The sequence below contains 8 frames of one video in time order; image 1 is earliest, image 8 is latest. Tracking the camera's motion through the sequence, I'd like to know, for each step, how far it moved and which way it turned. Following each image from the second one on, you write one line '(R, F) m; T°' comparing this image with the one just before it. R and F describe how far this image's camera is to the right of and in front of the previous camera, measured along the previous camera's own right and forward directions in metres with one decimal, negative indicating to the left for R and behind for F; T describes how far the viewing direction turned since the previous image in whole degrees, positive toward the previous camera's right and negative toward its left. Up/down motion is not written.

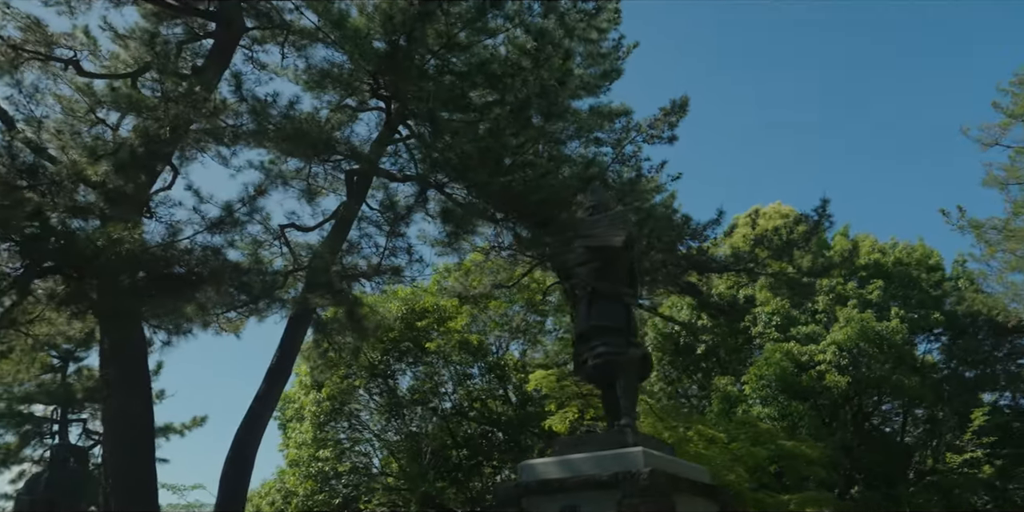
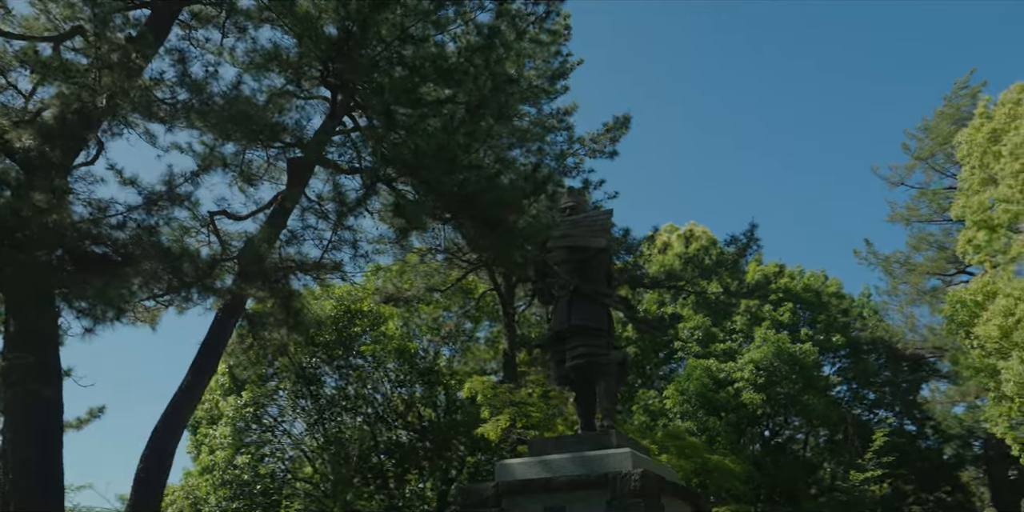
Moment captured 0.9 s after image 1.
(-0.4, +0.1) m; +7°
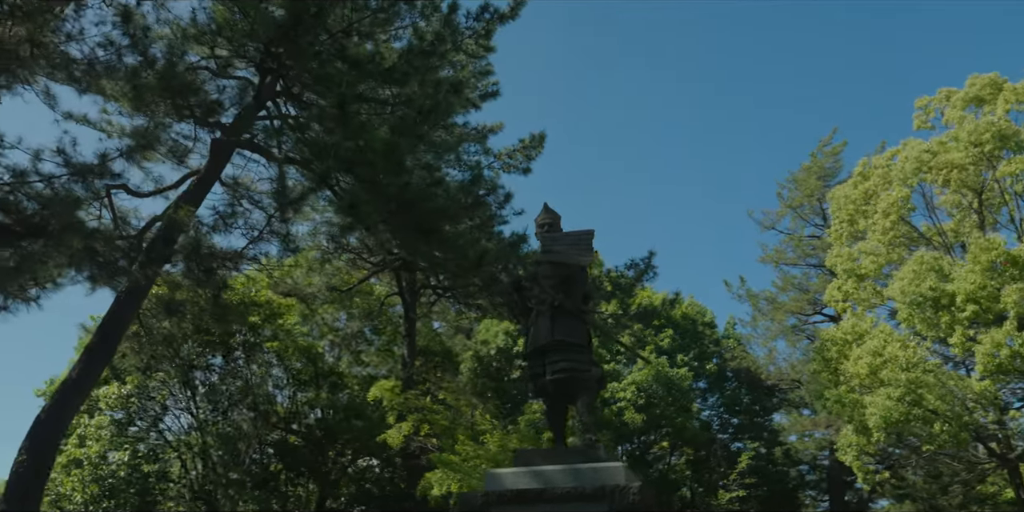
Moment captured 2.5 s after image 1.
(-0.7, 0.0) m; +11°
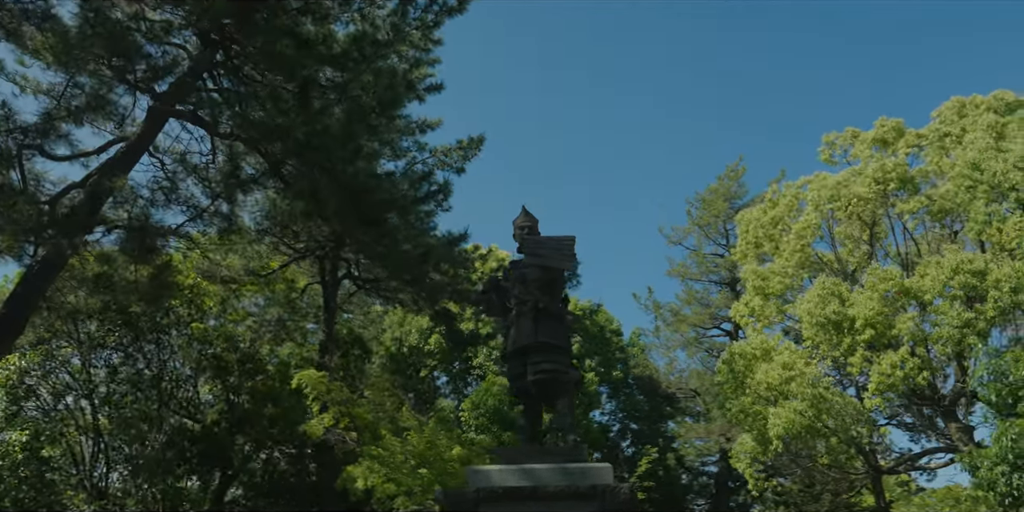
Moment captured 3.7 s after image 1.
(-0.6, 0.0) m; +8°
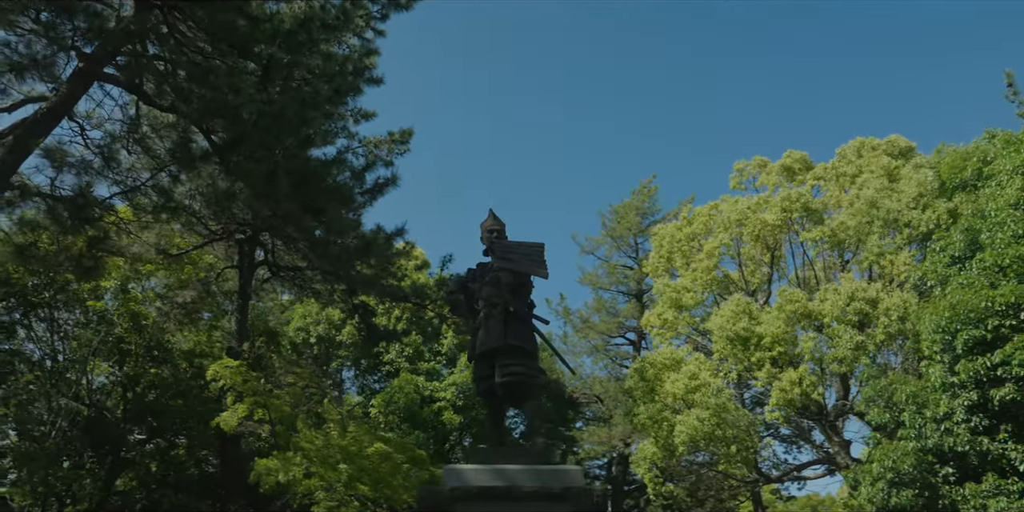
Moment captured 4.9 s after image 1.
(-0.5, 0.0) m; +8°
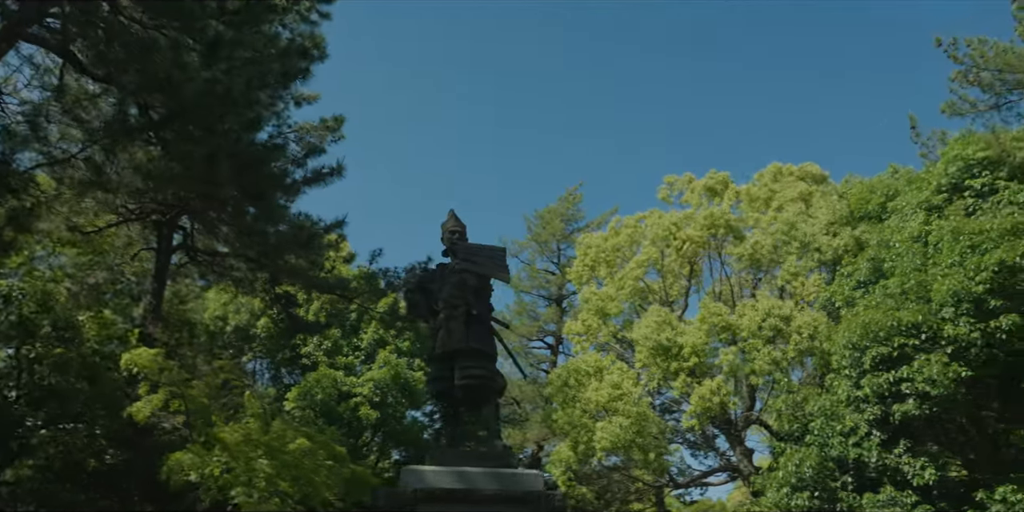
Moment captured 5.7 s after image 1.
(-0.3, 0.0) m; +7°
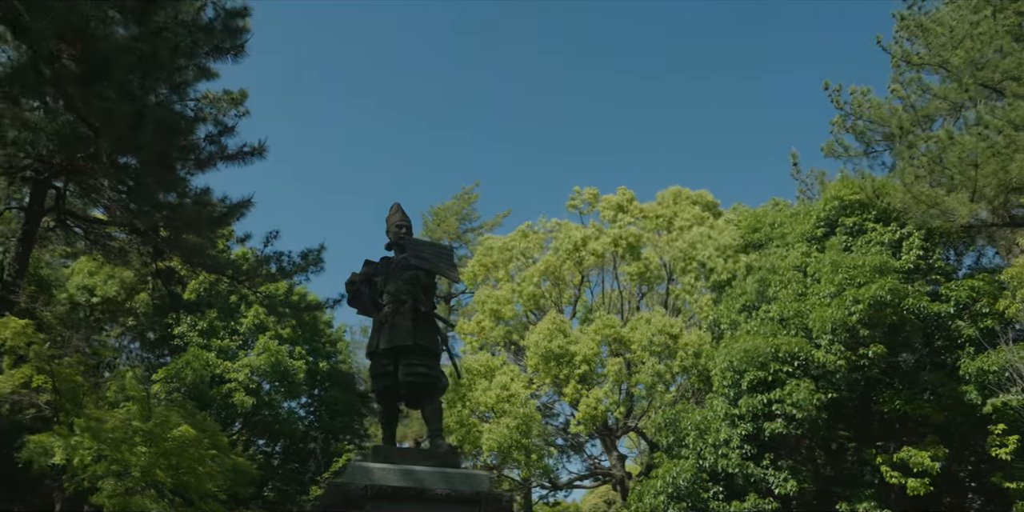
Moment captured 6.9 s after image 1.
(-0.5, 0.0) m; +10°
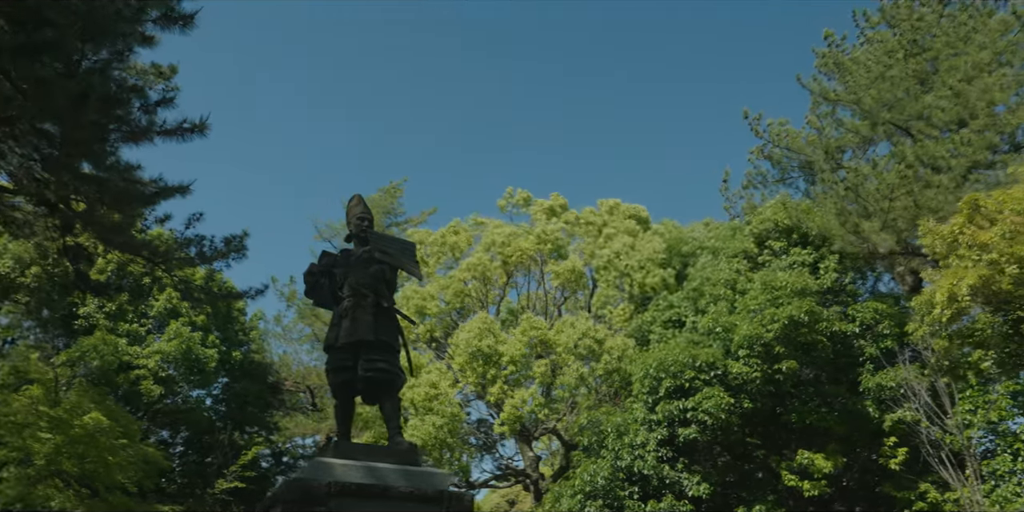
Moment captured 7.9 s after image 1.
(-0.3, 0.0) m; +7°
